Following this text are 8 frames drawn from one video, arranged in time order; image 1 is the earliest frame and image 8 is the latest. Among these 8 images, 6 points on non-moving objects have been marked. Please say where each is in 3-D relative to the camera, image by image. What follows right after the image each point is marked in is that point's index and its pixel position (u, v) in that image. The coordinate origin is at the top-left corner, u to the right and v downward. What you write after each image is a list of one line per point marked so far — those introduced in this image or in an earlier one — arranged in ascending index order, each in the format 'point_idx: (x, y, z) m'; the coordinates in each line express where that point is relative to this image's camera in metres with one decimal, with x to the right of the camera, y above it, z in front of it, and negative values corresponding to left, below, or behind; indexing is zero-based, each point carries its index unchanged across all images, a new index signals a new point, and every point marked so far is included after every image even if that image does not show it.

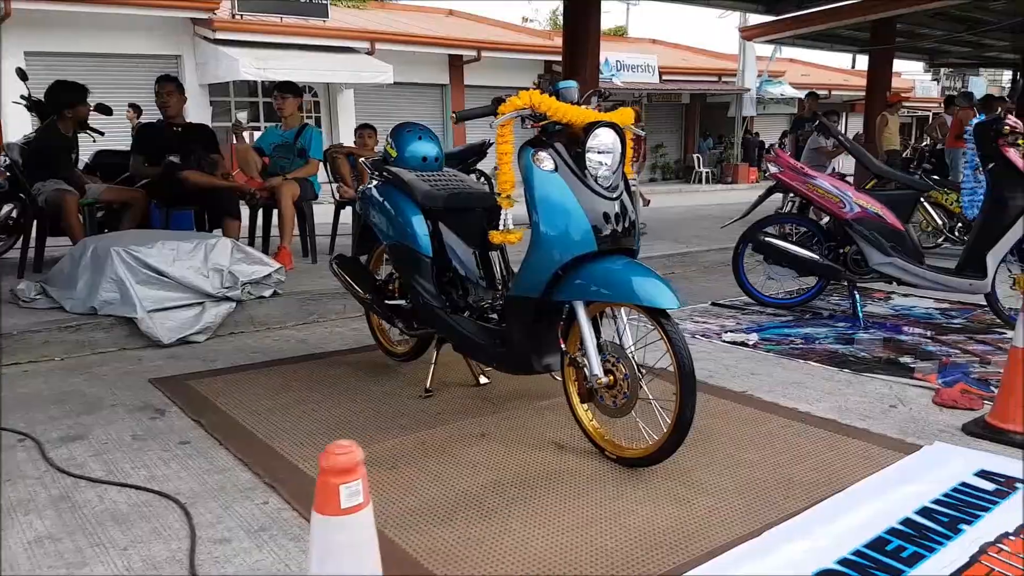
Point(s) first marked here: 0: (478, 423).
0: (-0.1, -0.6, +3.4) m
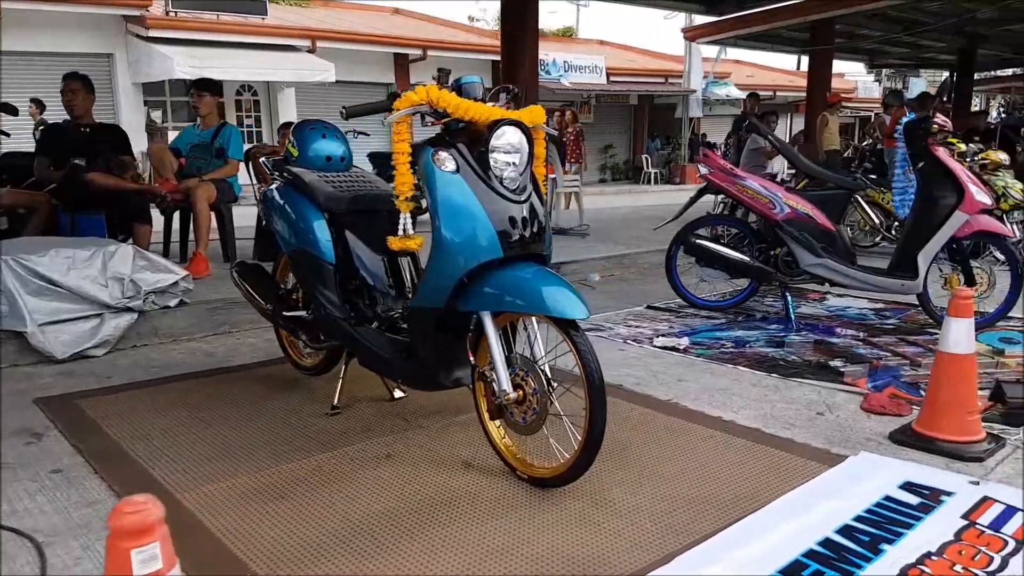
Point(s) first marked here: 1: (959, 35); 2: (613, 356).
0: (-0.5, -0.6, +3.2) m
1: (+8.7, +5.0, +15.8) m
2: (+0.6, -0.4, +4.5) m
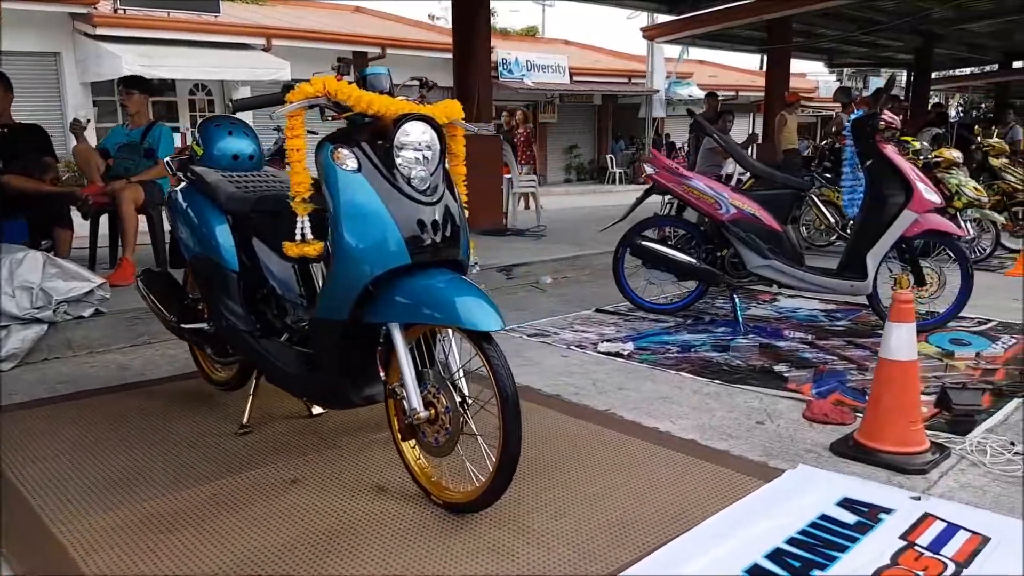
0: (-0.8, -0.7, +3.0) m
1: (+7.9, +5.0, +15.9) m
2: (+0.2, -0.4, +4.4) m
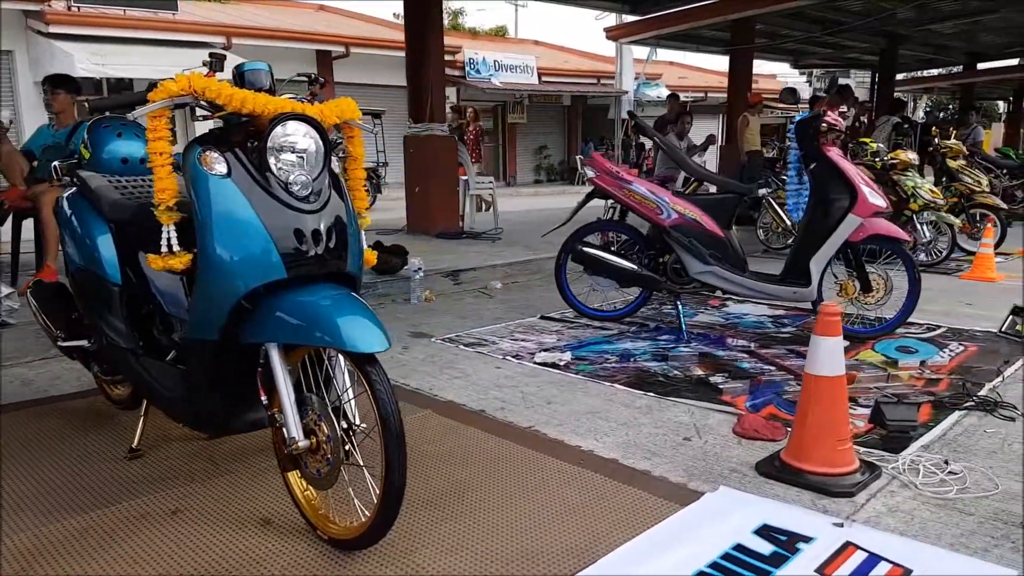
0: (-1.1, -0.7, +2.8) m
1: (+7.2, +5.0, +15.9) m
2: (-0.1, -0.4, +4.2) m
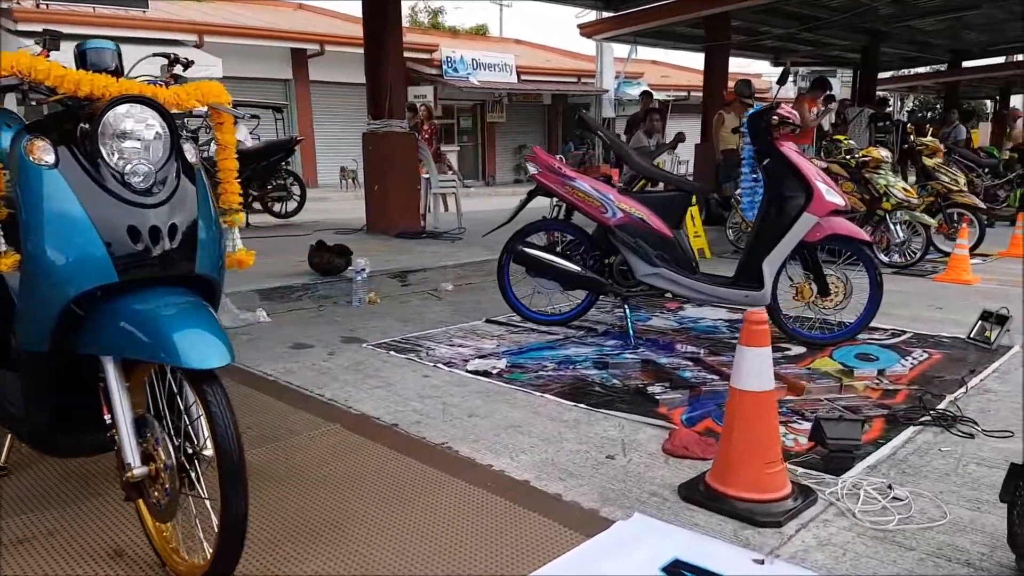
0: (-1.5, -0.7, +2.5) m
1: (+6.8, +4.9, +15.7) m
2: (-0.5, -0.4, +3.9) m
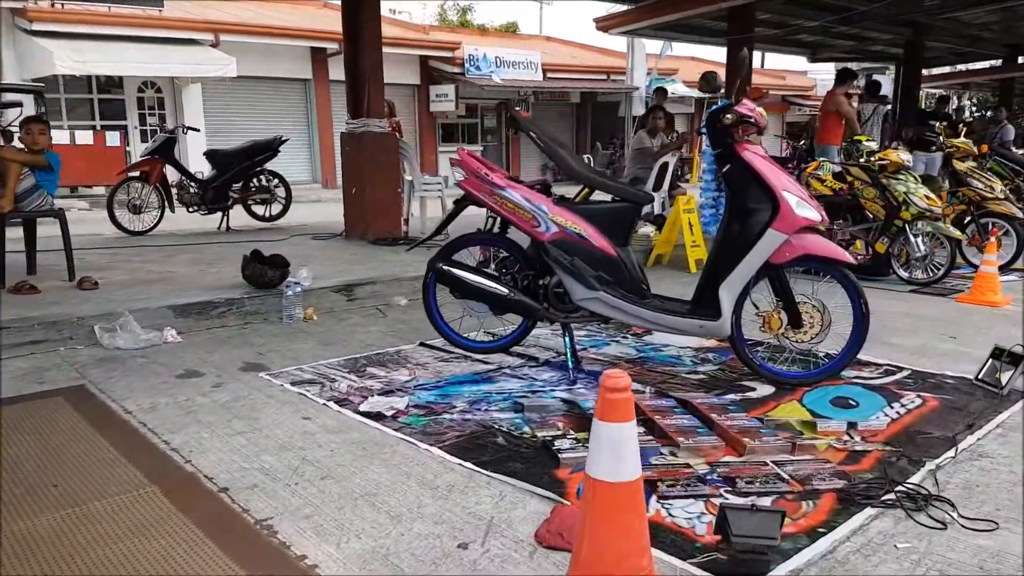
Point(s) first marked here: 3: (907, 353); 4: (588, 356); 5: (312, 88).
0: (-2.0, -0.8, +1.9) m
1: (+7.0, +4.7, +14.7) m
2: (-0.9, -0.6, +3.3) m
3: (+2.3, -0.4, +4.7) m
4: (+0.4, -0.4, +4.5) m
5: (-4.4, +4.4, +17.7) m
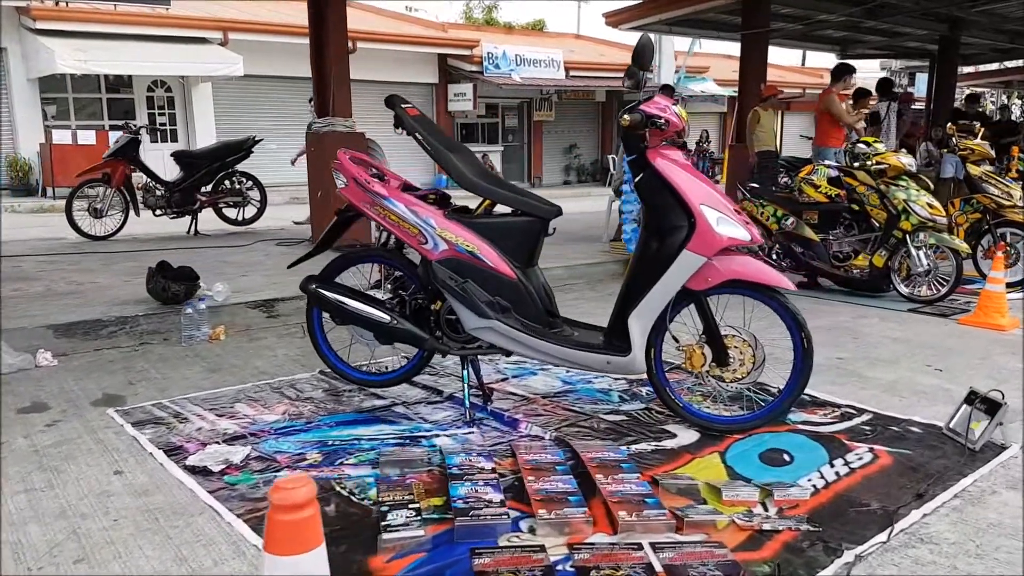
0: (-2.6, -0.9, +1.5) m
1: (+7.1, +4.6, +13.9) m
2: (-1.4, -0.7, +2.8) m
3: (+1.8, -0.5, +4.1) m
4: (-0.1, -0.5, +3.9) m
5: (-4.2, +4.3, +17.4) m
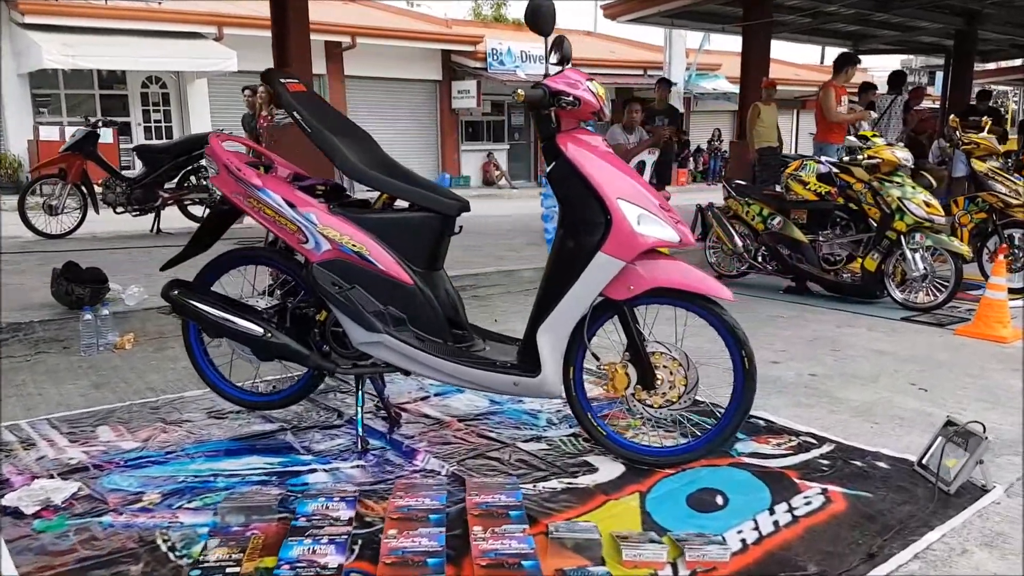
0: (-3.0, -0.9, +1.1) m
1: (+6.9, +4.5, +13.2) m
2: (-1.8, -0.7, +2.4) m
3: (+1.5, -0.5, +3.6) m
4: (-0.4, -0.5, +3.4) m
5: (-4.2, +4.3, +17.0) m
